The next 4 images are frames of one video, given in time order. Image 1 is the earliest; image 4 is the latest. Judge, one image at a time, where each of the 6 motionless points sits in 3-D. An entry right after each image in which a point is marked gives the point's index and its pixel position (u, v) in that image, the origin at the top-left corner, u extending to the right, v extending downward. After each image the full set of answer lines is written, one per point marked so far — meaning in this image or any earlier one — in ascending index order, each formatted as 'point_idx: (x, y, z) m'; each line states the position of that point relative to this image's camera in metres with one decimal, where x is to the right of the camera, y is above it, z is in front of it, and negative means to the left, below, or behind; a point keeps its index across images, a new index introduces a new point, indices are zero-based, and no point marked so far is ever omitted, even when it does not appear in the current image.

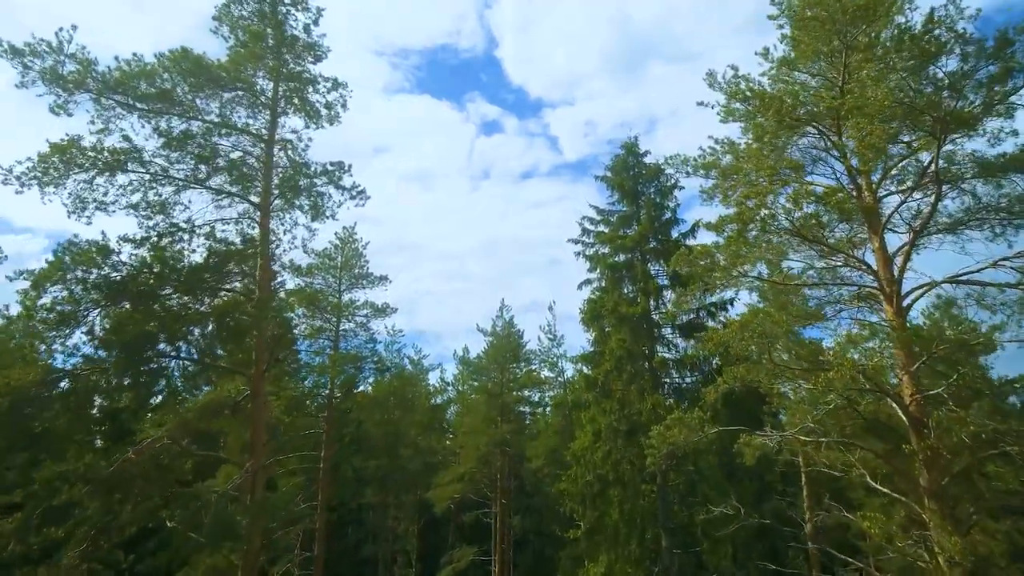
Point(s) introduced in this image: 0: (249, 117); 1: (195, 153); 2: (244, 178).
0: (-4.6, +3.0, +13.8) m
1: (-5.2, +2.2, +13.0) m
2: (-4.6, +1.9, +13.4) m
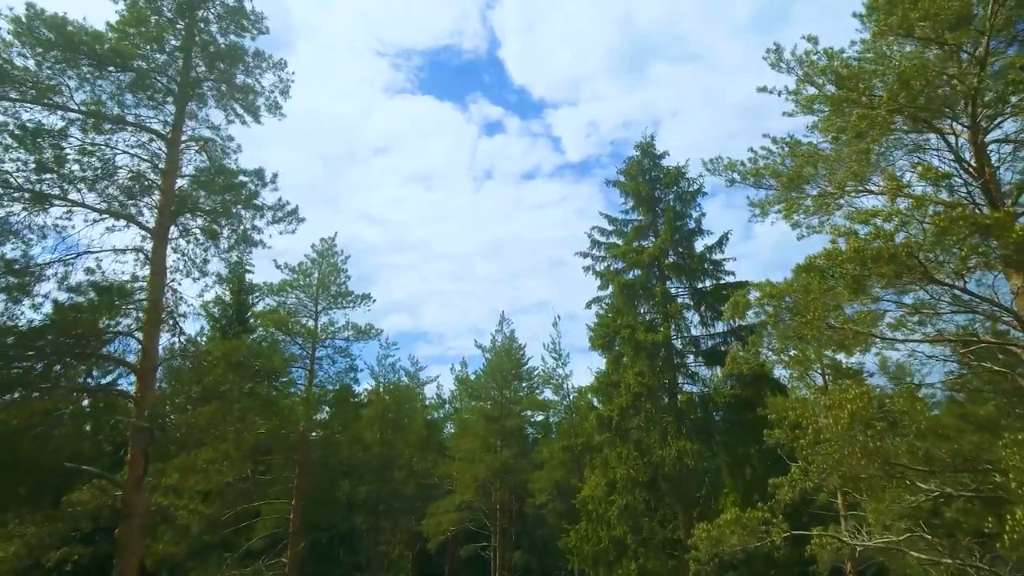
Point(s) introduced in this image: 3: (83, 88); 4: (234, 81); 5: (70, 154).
0: (-4.7, +2.3, +10.1) m
1: (-5.3, +1.5, +9.2) m
2: (-4.6, +1.2, +9.6) m
3: (-5.2, +2.4, +9.5) m
4: (-3.8, +2.8, +10.7) m
5: (-5.2, +1.6, +9.3) m
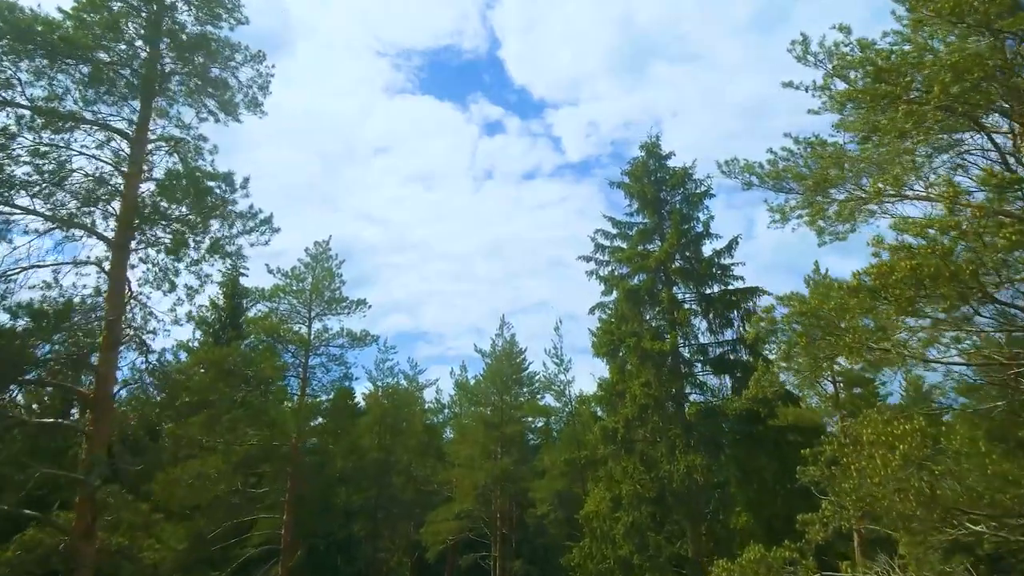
0: (-4.7, +2.1, +9.1) m
1: (-5.3, +1.3, +8.2) m
2: (-4.6, +1.0, +8.7) m
3: (-5.2, +2.2, +8.6) m
4: (-3.8, +2.6, +9.7) m
5: (-5.2, +1.4, +8.3) m
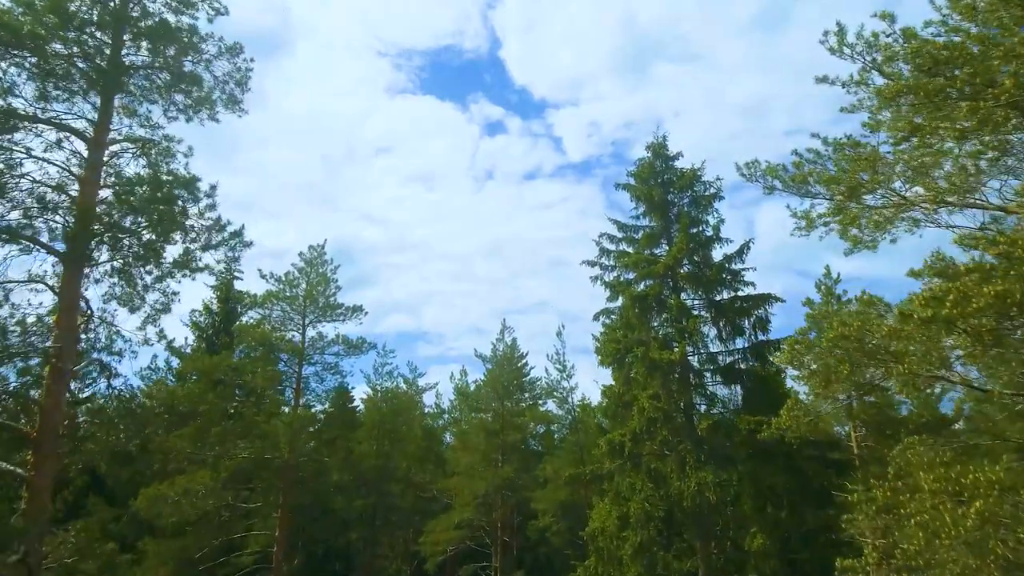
0: (-4.6, +1.9, +8.1) m
1: (-5.2, +1.2, +7.2) m
2: (-4.6, +0.8, +7.7) m
3: (-5.1, +2.0, +7.6) m
4: (-3.7, +2.4, +8.7) m
5: (-5.1, +1.2, +7.3) m
